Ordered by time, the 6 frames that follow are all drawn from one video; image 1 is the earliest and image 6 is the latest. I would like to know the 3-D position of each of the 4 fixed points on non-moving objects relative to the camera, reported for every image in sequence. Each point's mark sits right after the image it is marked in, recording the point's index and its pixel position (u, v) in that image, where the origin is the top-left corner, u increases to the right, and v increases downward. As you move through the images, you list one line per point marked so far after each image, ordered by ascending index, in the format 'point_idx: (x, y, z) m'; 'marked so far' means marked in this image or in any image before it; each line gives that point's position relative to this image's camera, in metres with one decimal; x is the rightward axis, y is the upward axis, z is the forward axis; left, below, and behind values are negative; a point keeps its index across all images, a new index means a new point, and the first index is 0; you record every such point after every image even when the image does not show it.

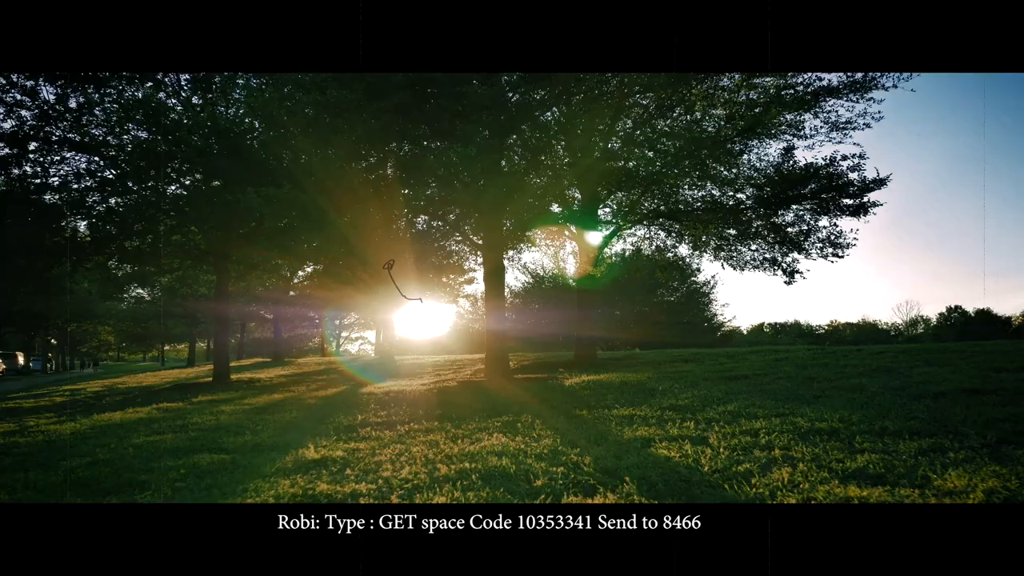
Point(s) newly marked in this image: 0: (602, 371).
0: (+2.5, -2.2, +15.1) m
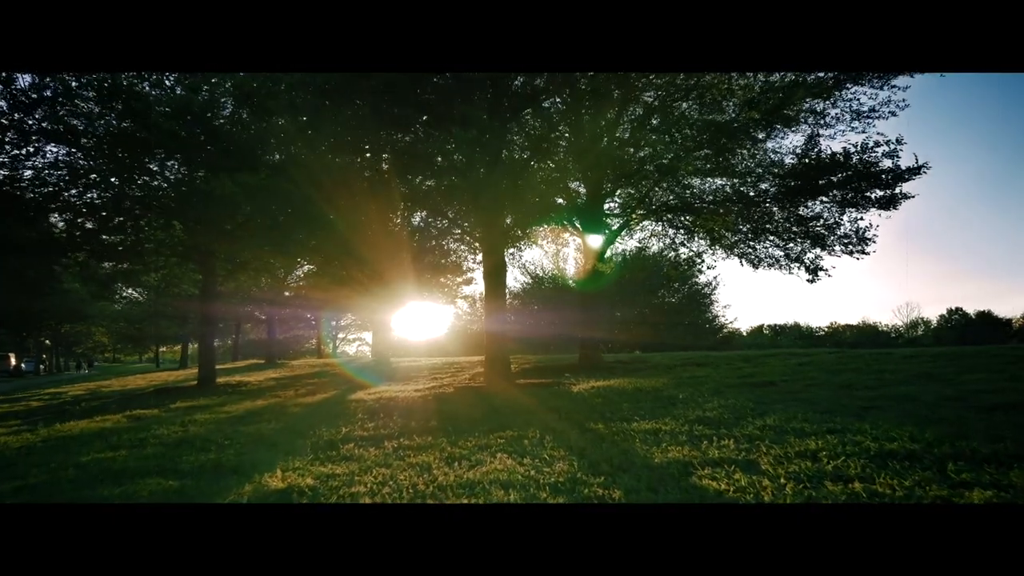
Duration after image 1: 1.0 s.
0: (+2.5, -2.2, +14.4) m
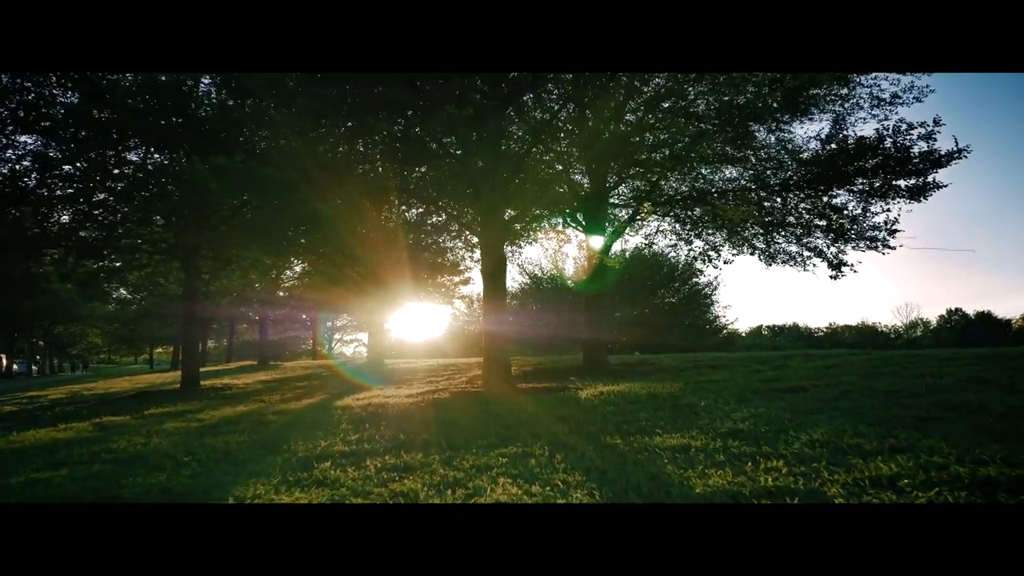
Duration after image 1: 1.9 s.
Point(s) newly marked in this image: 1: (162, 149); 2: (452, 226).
0: (+2.5, -2.2, +13.8) m
1: (-7.4, +2.9, +12.4) m
2: (-1.8, +1.9, +17.4) m
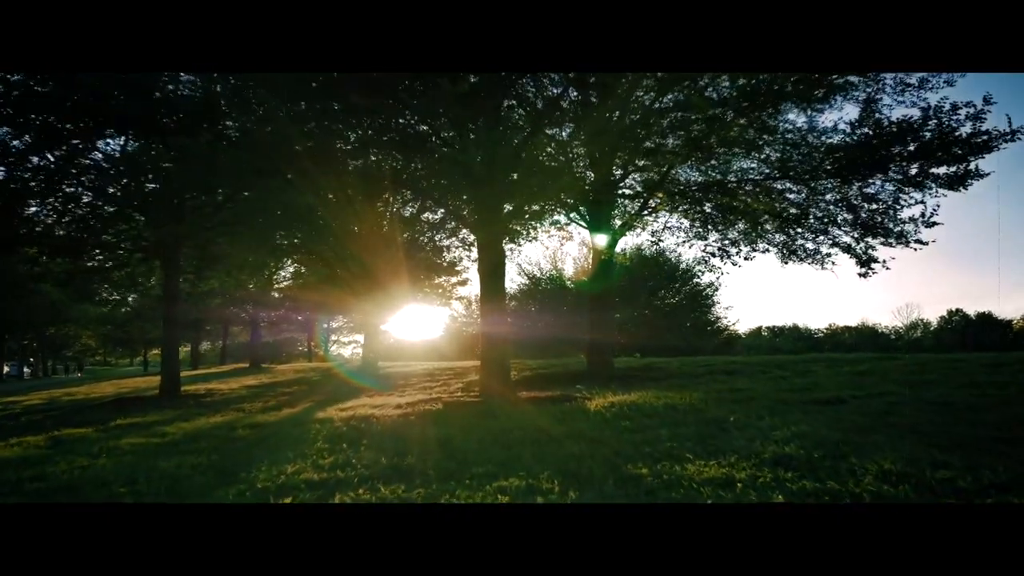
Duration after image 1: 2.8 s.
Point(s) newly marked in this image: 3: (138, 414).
0: (+2.5, -2.2, +13.1) m
1: (-7.4, +2.9, +11.7) m
2: (-1.8, +1.9, +16.7) m
3: (-6.2, -2.1, +9.7) m
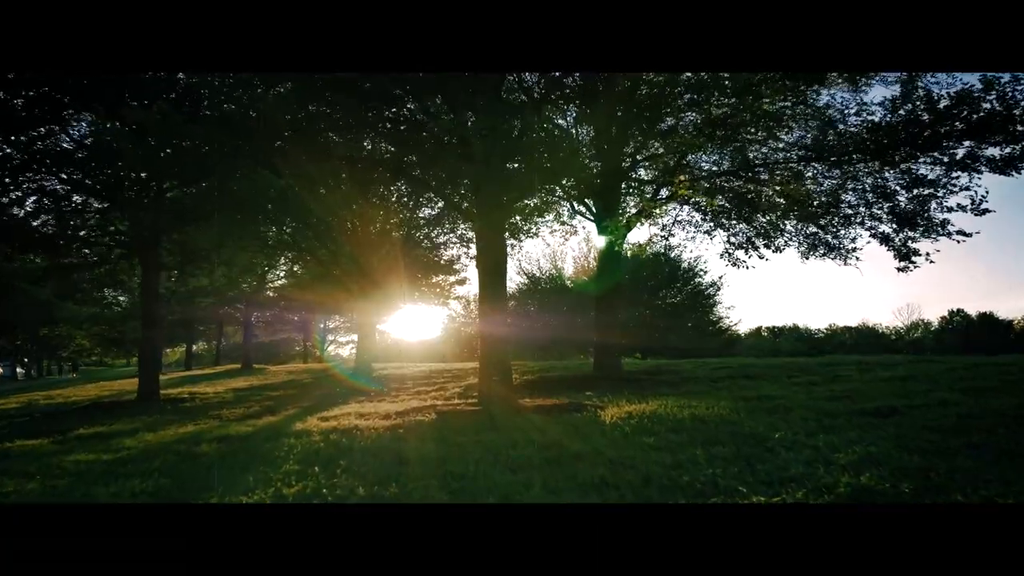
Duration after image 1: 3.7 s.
0: (+2.5, -2.1, +12.4) m
1: (-7.4, +2.9, +11.0) m
2: (-1.8, +1.9, +16.0) m
3: (-6.2, -2.0, +9.0) m
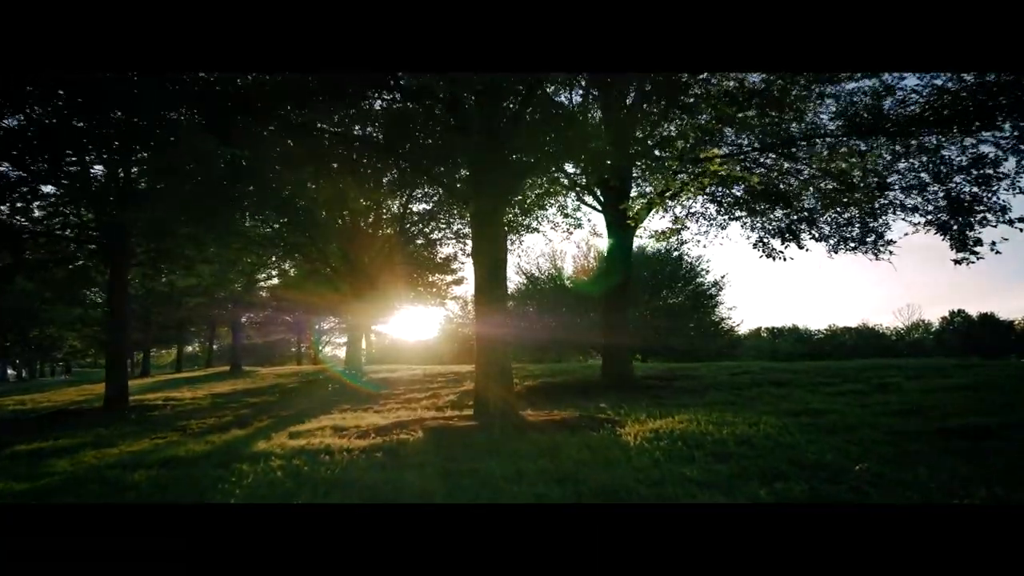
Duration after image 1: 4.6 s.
0: (+2.5, -2.1, +11.6) m
1: (-7.4, +3.0, +10.1) m
2: (-1.8, +1.9, +15.1) m
3: (-6.2, -2.0, +8.1) m
